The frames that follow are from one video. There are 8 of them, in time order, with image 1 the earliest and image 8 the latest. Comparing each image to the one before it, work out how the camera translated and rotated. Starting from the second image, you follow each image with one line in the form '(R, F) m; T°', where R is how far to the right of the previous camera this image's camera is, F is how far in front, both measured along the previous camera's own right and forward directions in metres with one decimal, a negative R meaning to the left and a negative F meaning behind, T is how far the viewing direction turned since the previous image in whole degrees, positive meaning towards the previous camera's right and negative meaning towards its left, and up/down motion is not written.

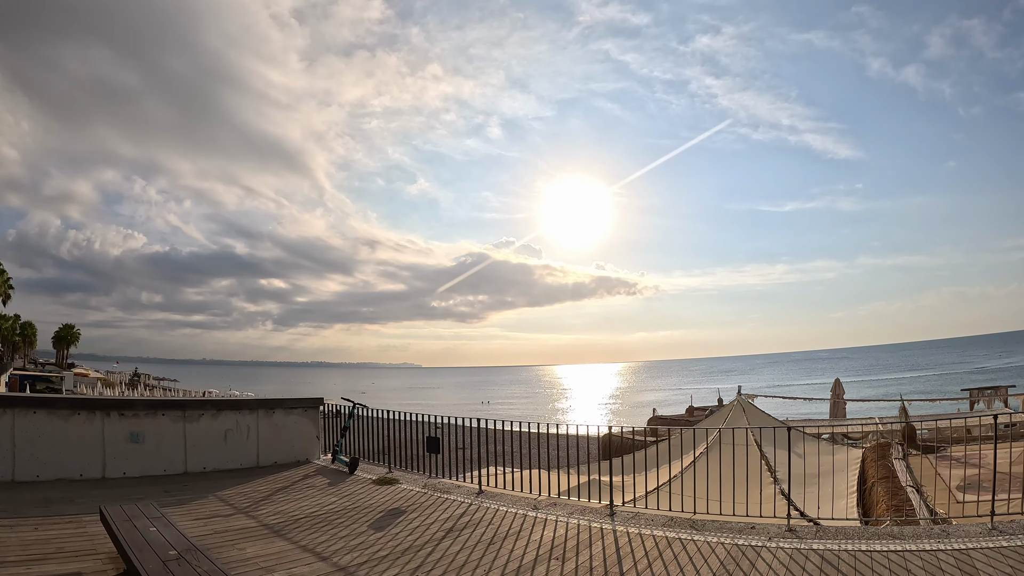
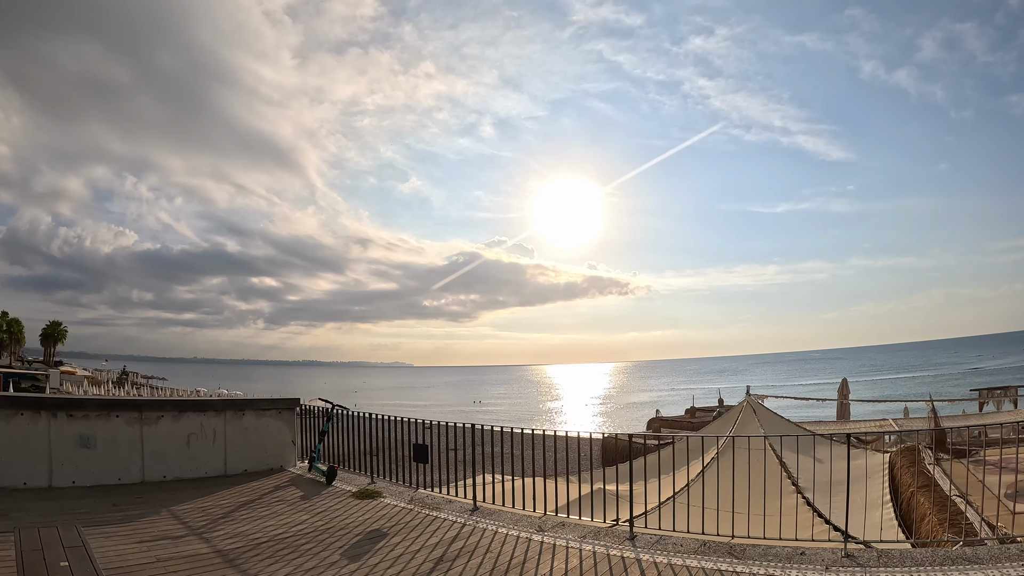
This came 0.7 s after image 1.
(-0.1, +0.9) m; +1°
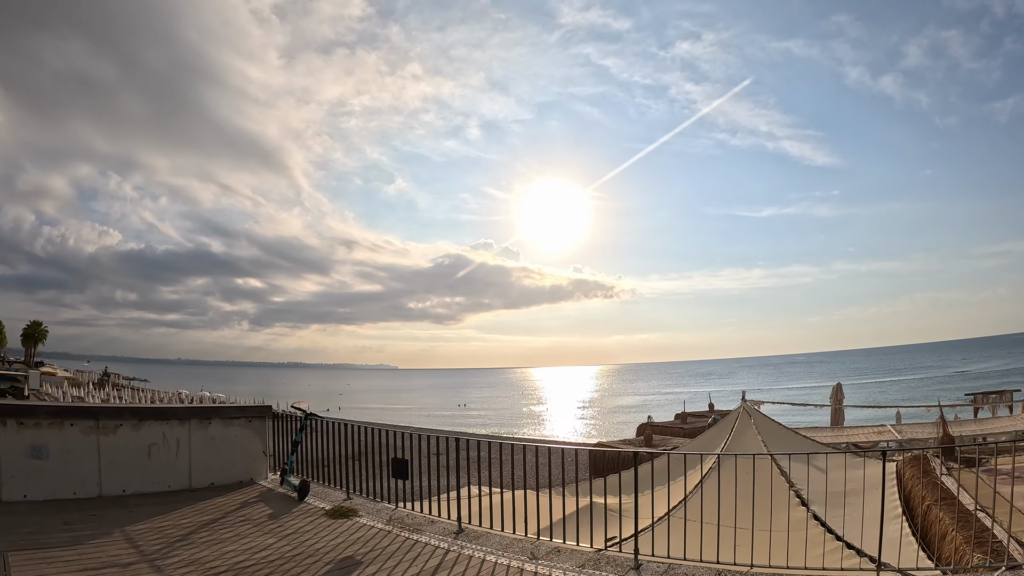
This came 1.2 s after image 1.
(0.0, +0.5) m; +1°
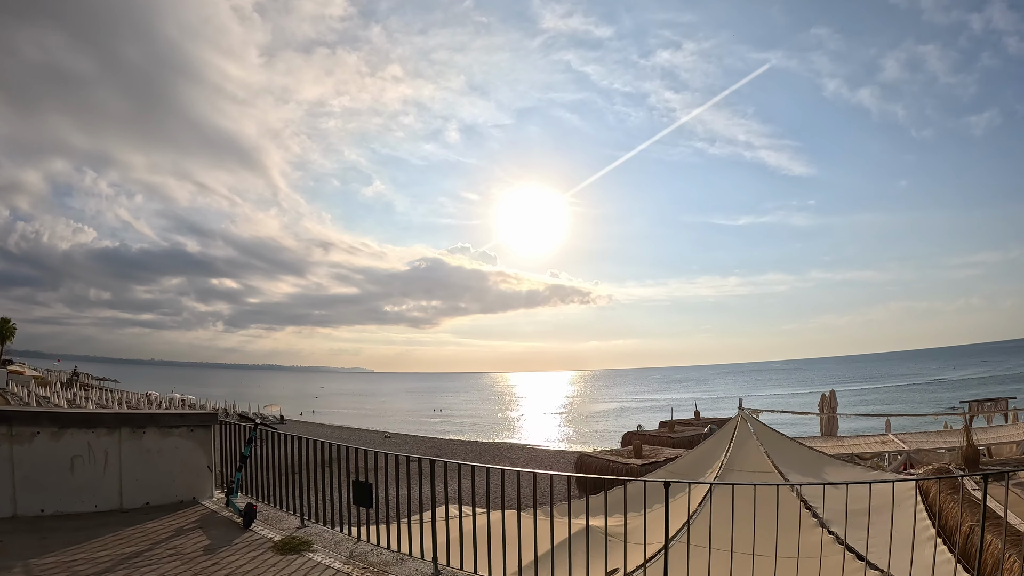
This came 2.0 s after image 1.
(-0.1, +0.9) m; +2°
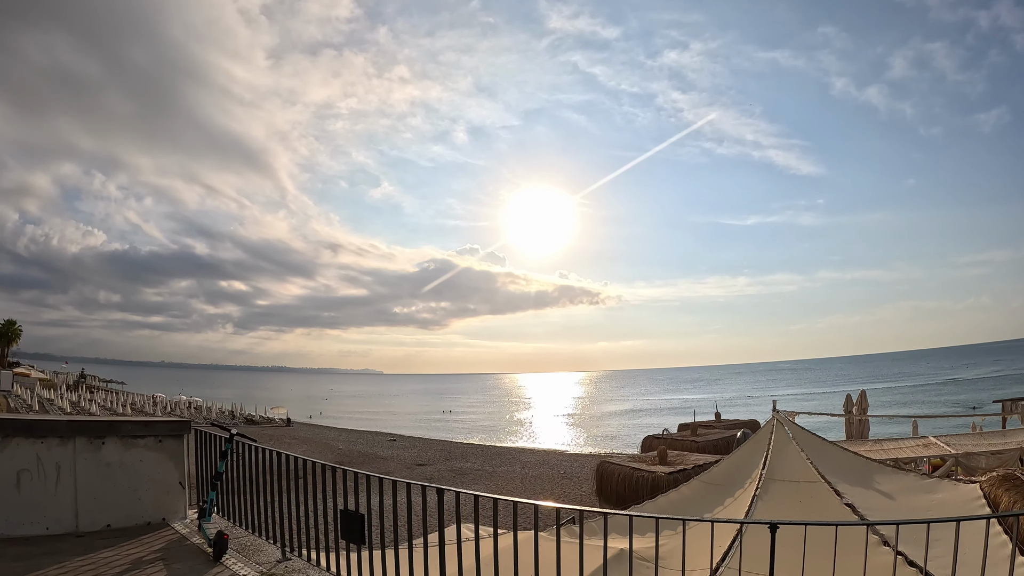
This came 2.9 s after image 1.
(-0.1, +0.9) m; -1°
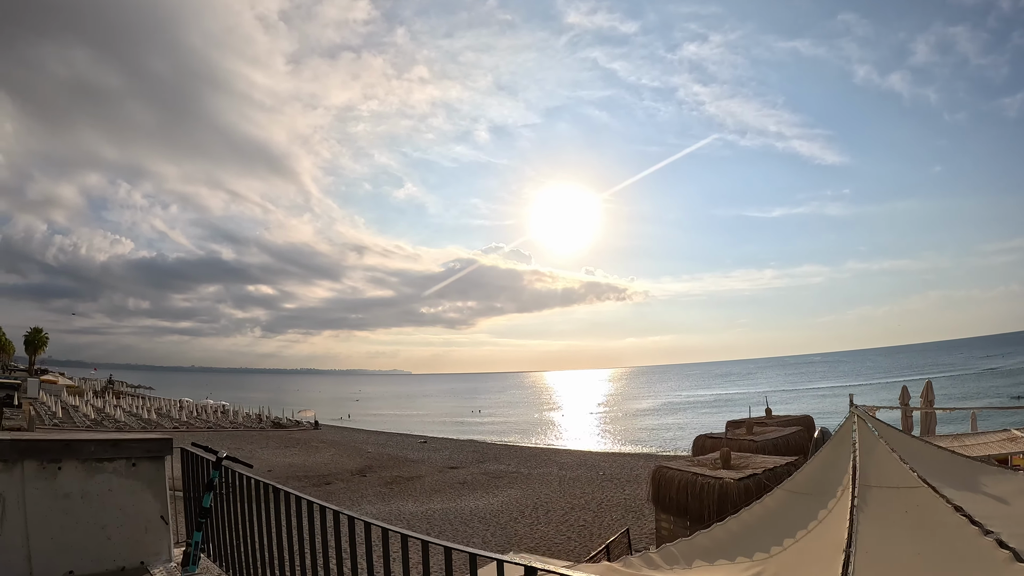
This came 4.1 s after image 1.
(-0.4, +1.2) m; -2°
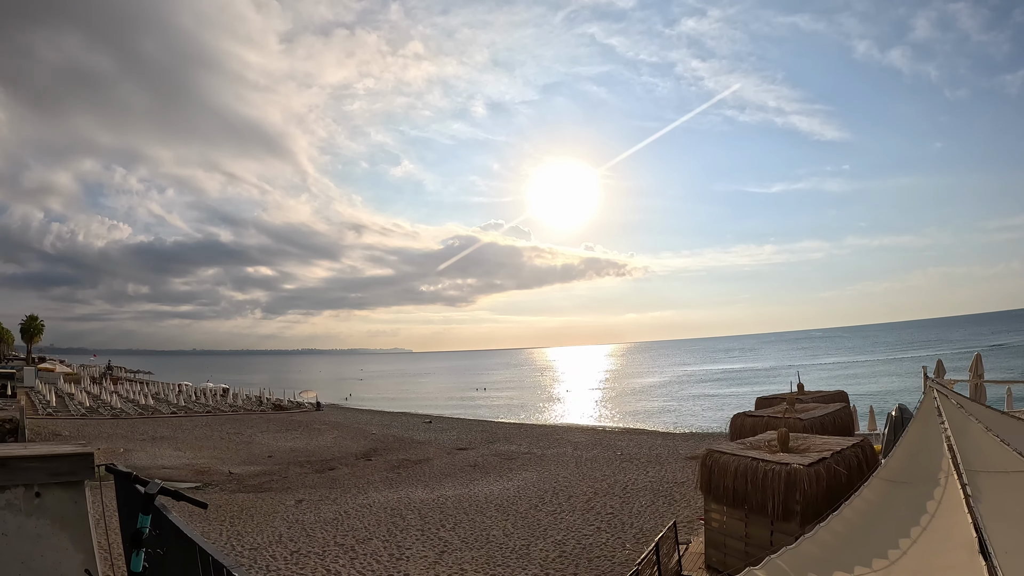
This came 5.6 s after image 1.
(-0.5, +1.5) m; 0°
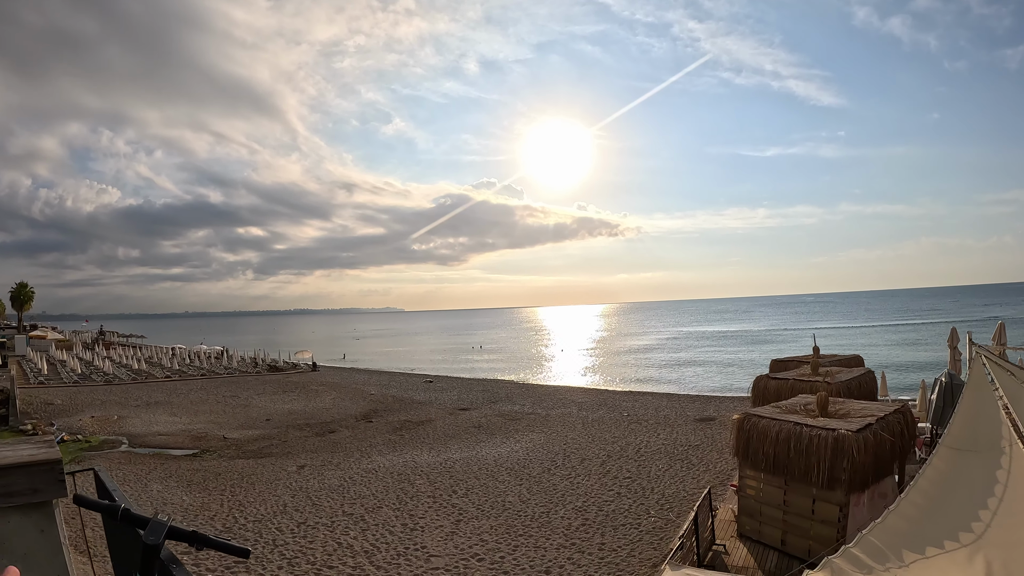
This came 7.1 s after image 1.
(-0.5, +0.8) m; +1°
